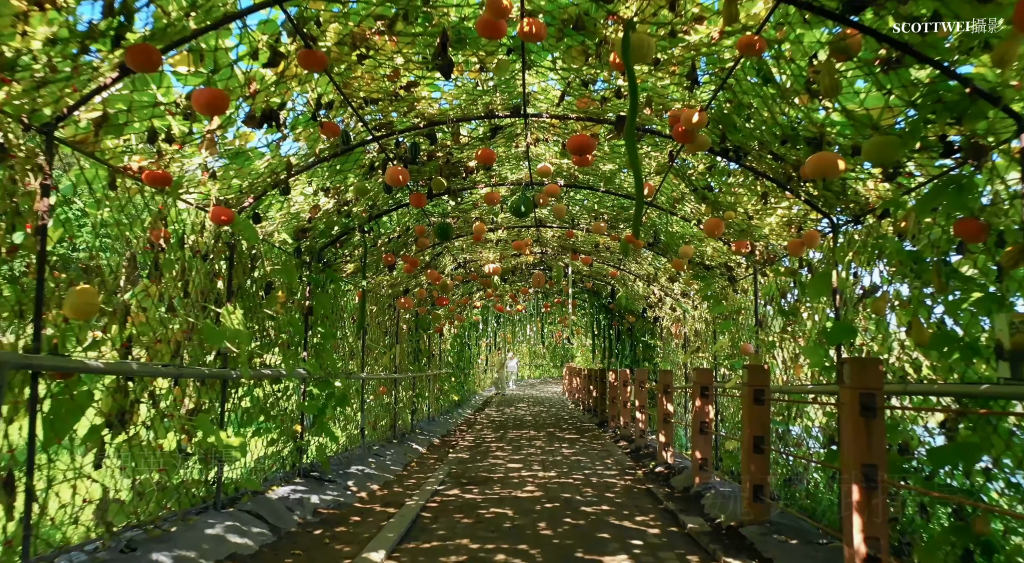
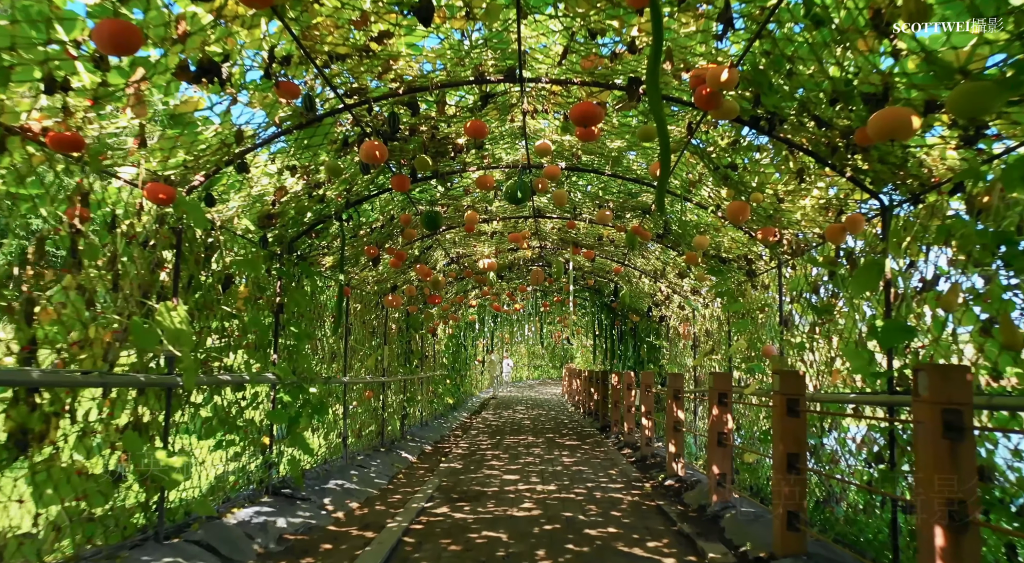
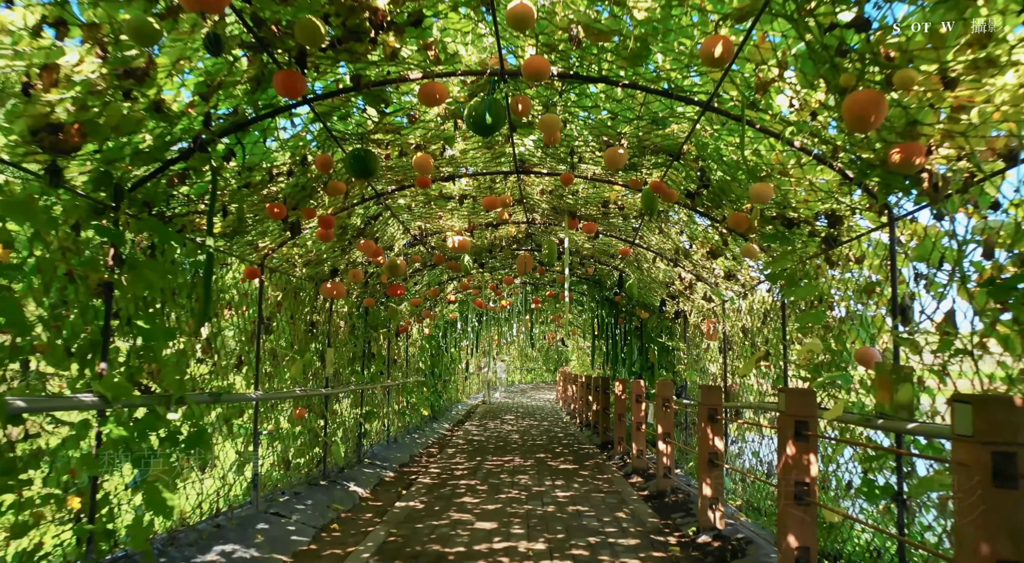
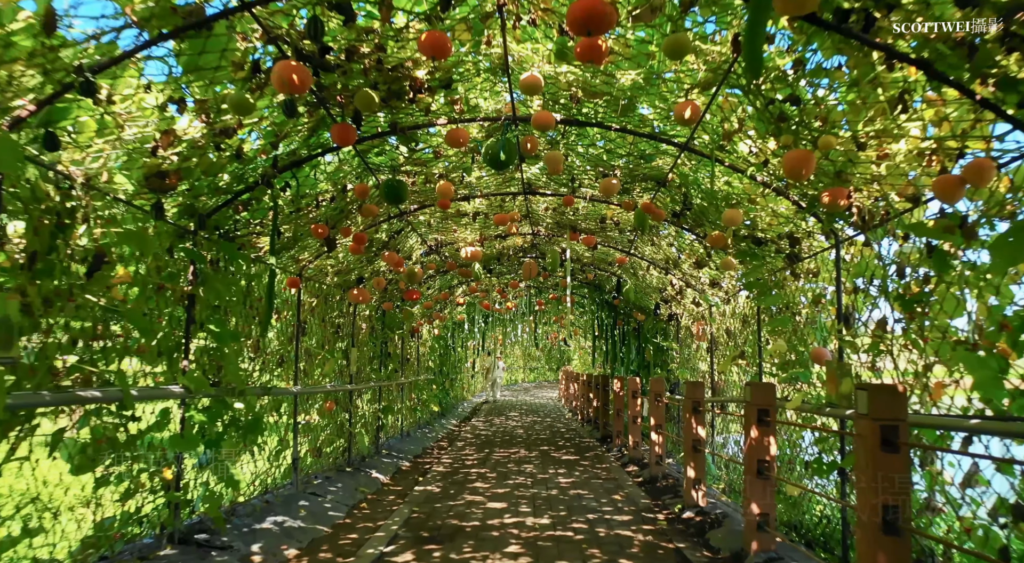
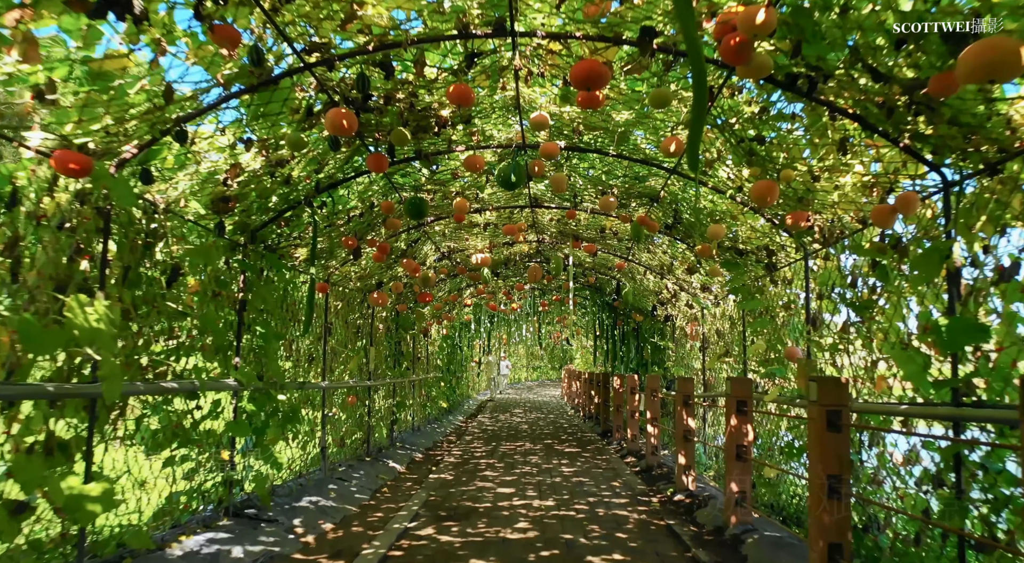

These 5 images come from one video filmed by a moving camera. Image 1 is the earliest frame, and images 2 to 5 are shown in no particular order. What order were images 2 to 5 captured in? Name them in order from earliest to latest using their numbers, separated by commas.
2, 5, 4, 3
